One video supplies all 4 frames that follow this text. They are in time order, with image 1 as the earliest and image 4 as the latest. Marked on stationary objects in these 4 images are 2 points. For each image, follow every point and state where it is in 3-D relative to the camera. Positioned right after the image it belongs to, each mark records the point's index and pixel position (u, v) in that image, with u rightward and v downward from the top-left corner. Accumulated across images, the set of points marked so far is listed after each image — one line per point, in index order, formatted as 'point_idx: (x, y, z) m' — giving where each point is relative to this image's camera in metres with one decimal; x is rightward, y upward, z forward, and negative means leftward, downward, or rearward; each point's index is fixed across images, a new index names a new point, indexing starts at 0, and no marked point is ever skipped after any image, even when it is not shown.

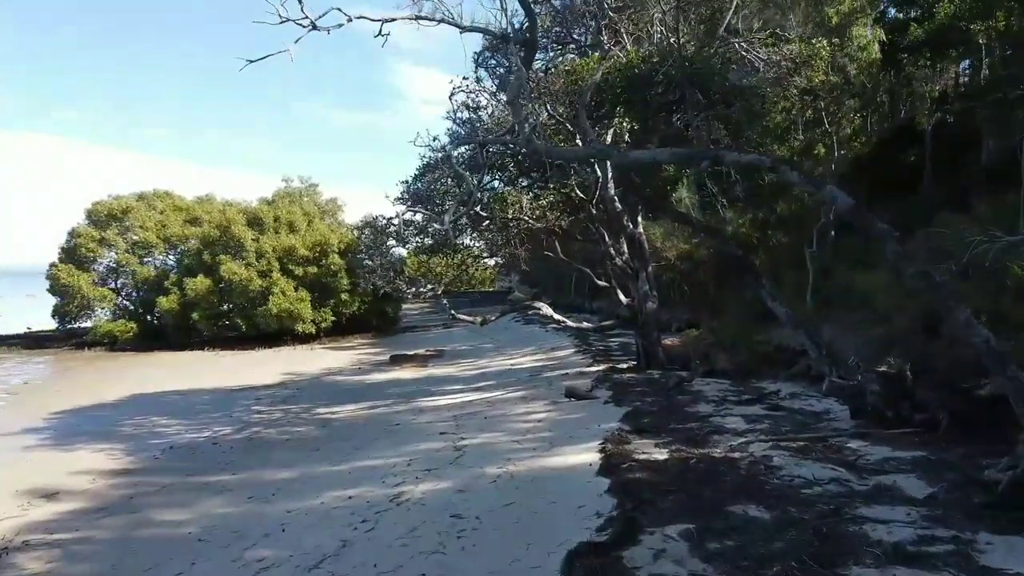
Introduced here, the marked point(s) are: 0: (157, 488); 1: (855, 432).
0: (-4.2, -2.4, +9.6) m
1: (+3.6, -1.5, +8.6) m
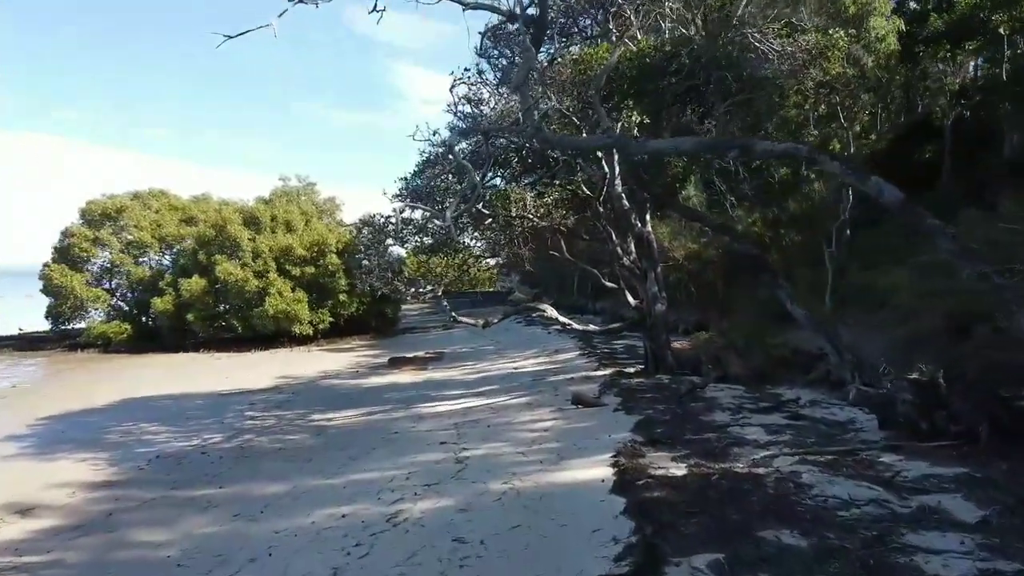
0: (-4.2, -2.4, +9.1) m
1: (+3.7, -1.6, +8.0) m
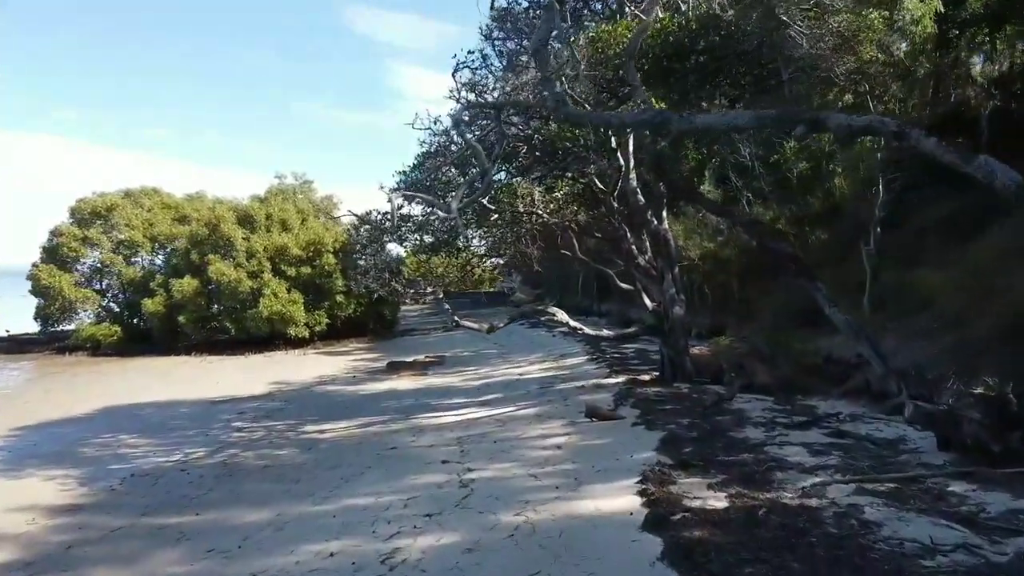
0: (-4.1, -2.4, +8.1) m
1: (+3.8, -1.6, +7.0) m
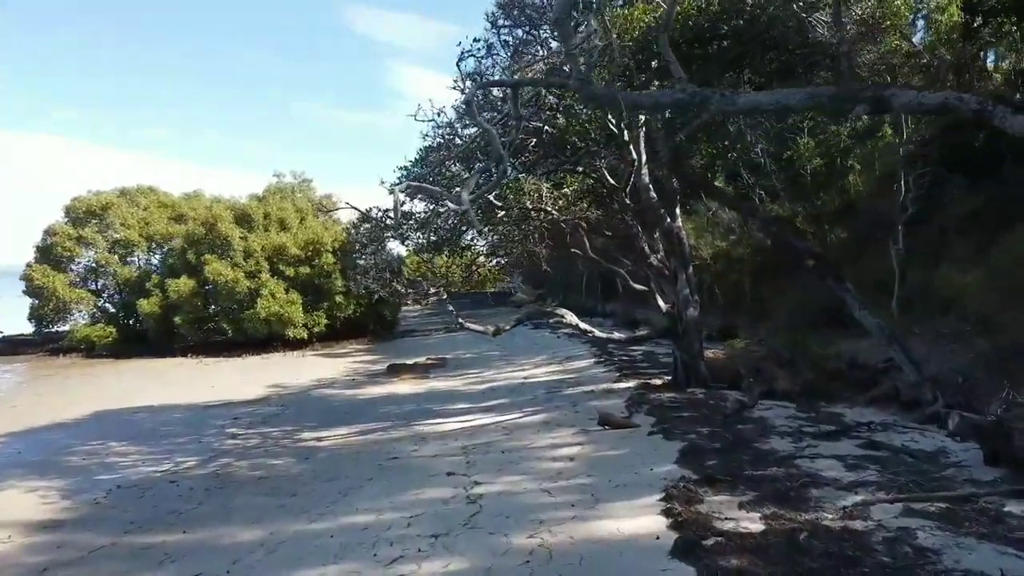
0: (-4.0, -2.5, +7.5) m
1: (+3.9, -1.6, +6.4) m
